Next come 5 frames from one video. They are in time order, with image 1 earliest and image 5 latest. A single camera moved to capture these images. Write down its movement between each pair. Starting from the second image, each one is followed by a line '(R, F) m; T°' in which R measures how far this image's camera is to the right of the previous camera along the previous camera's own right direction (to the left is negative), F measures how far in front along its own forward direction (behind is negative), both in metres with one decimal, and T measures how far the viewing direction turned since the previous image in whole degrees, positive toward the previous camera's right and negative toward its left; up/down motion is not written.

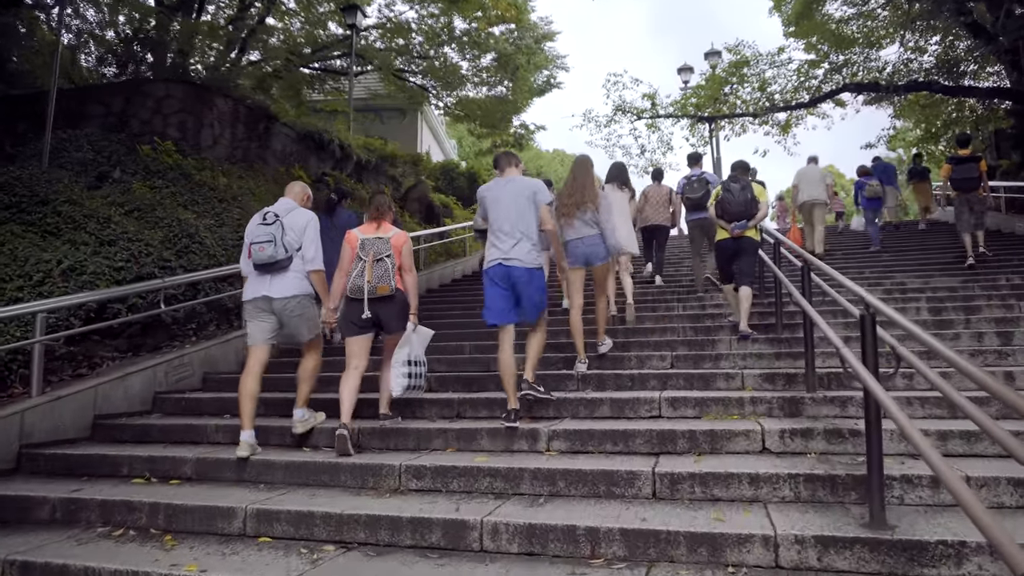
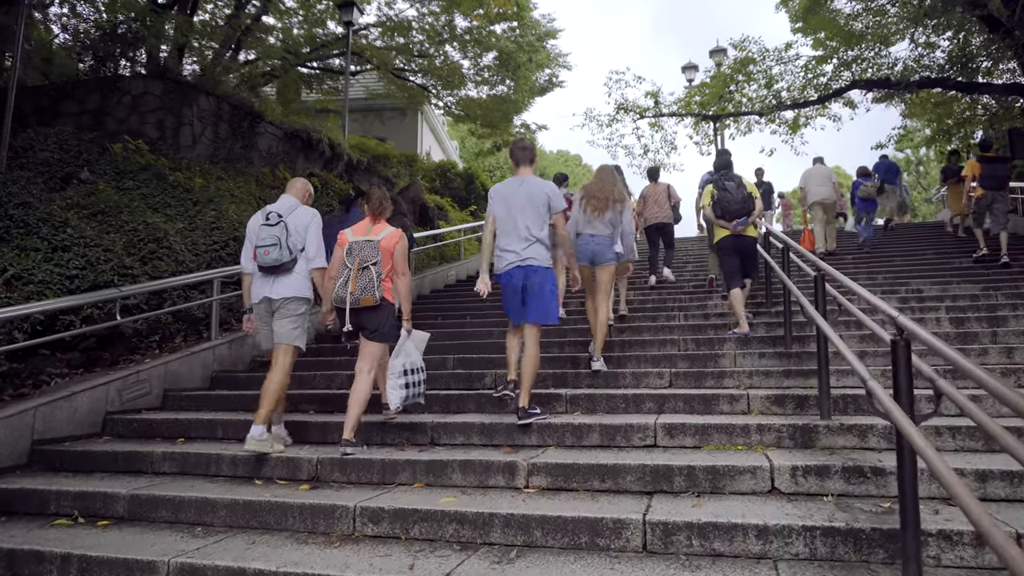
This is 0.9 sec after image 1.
(+0.1, +0.5) m; 0°
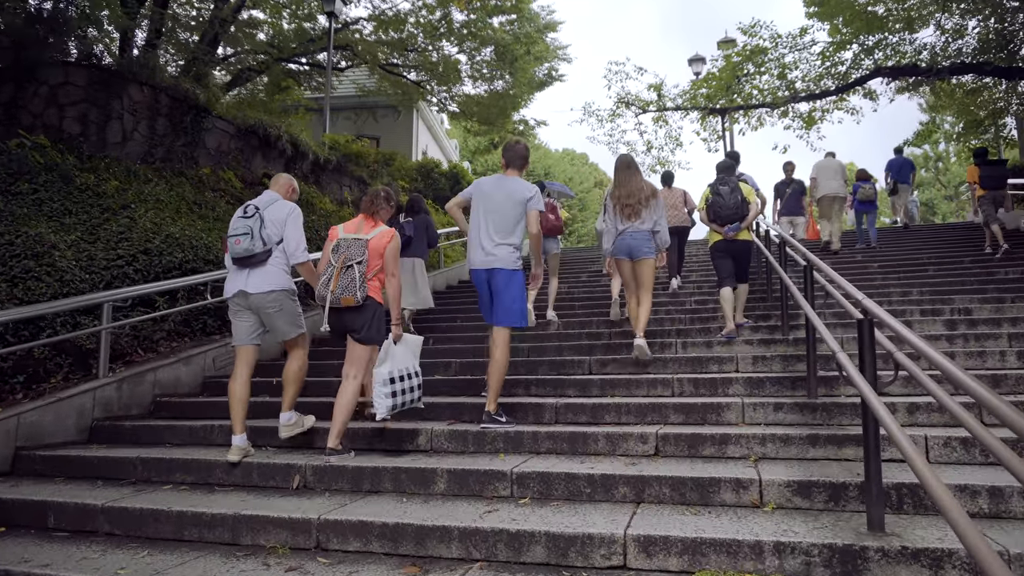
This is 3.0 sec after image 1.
(+0.4, +1.3) m; -1°
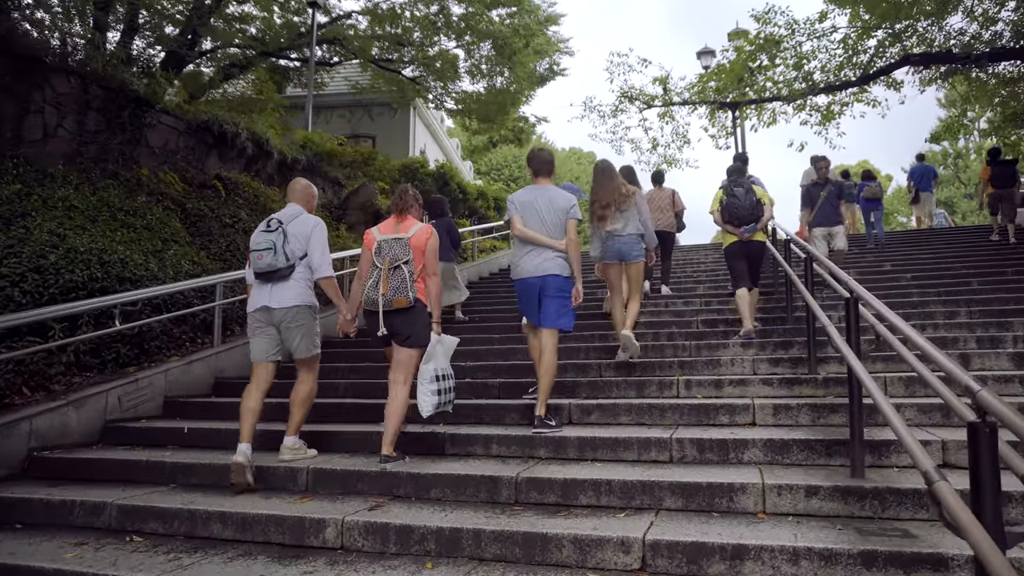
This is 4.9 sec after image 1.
(+0.3, +1.2) m; -1°
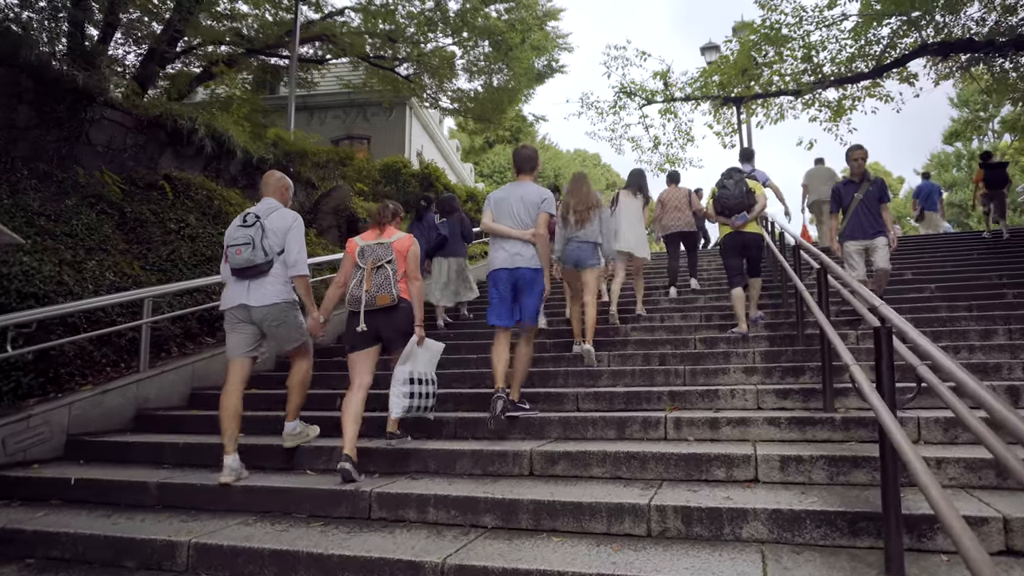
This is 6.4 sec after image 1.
(+0.3, +0.9) m; -1°
